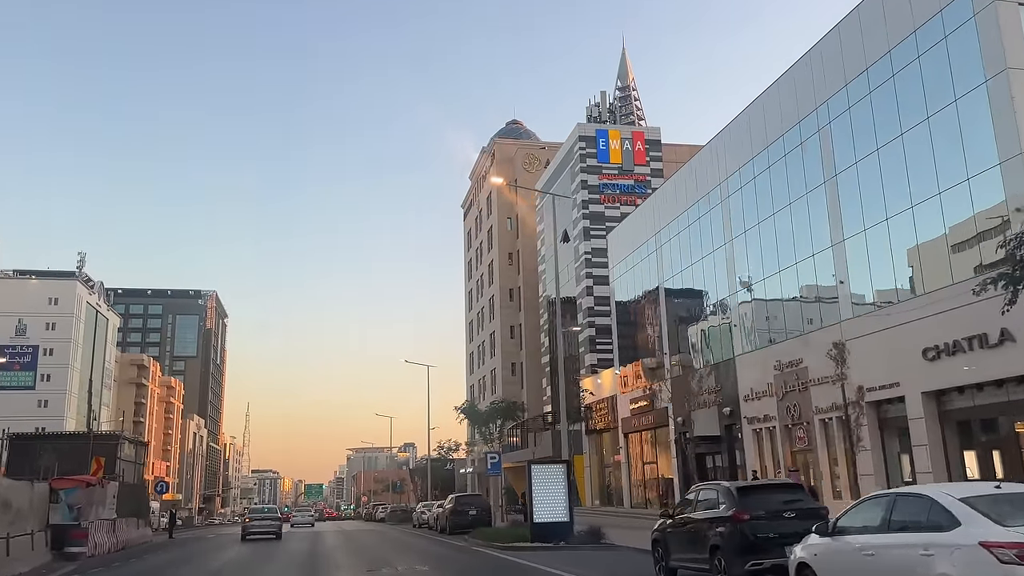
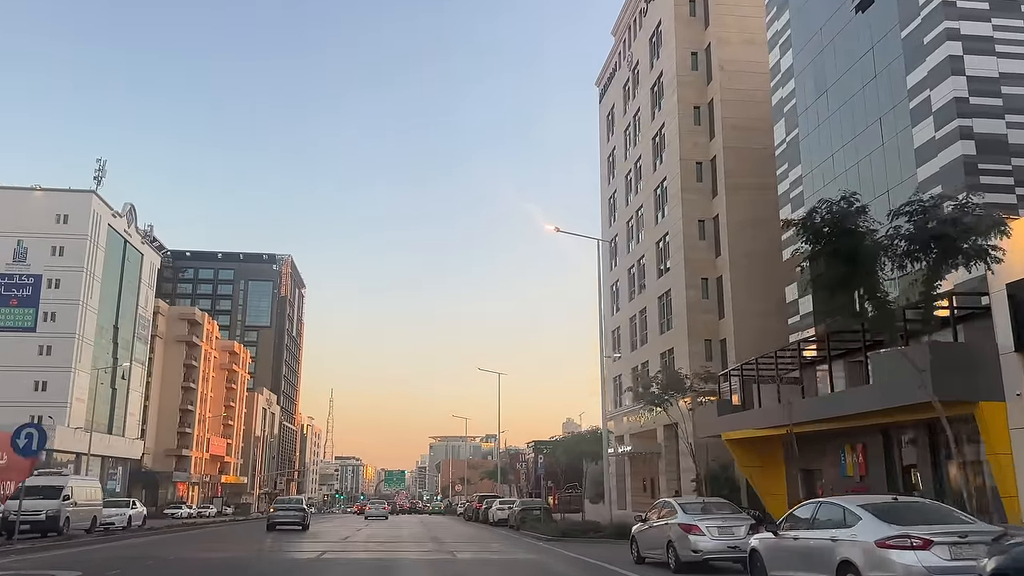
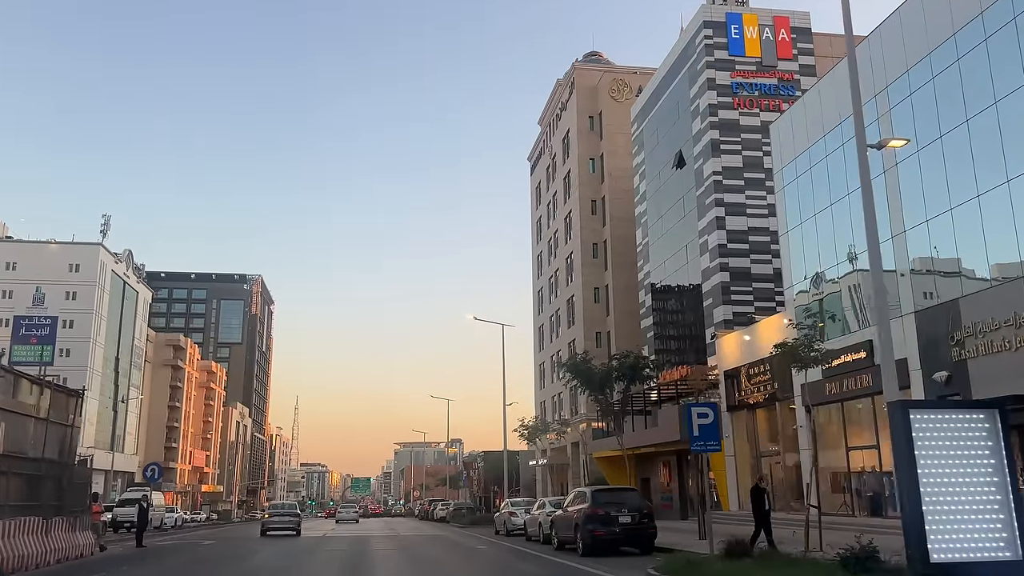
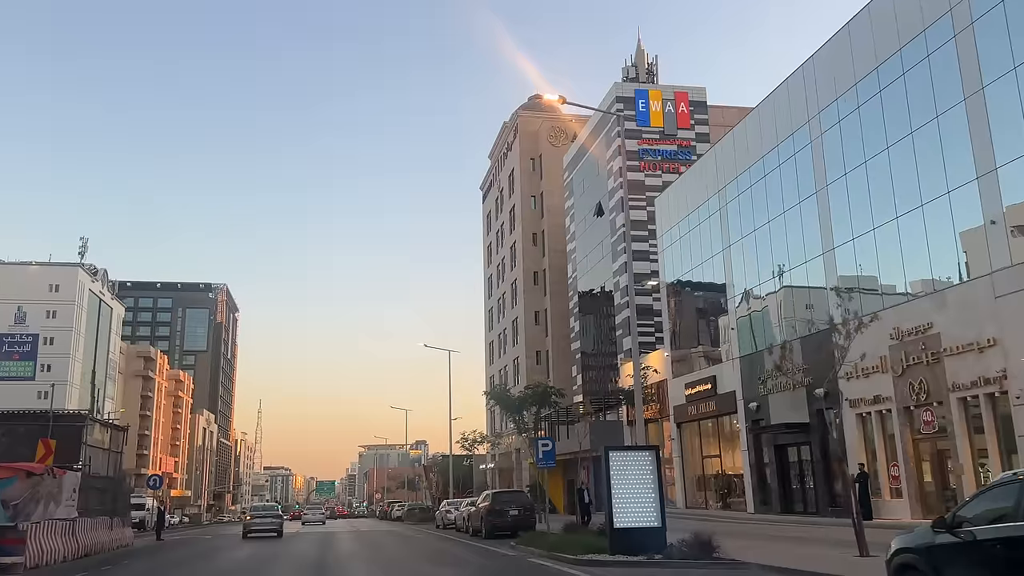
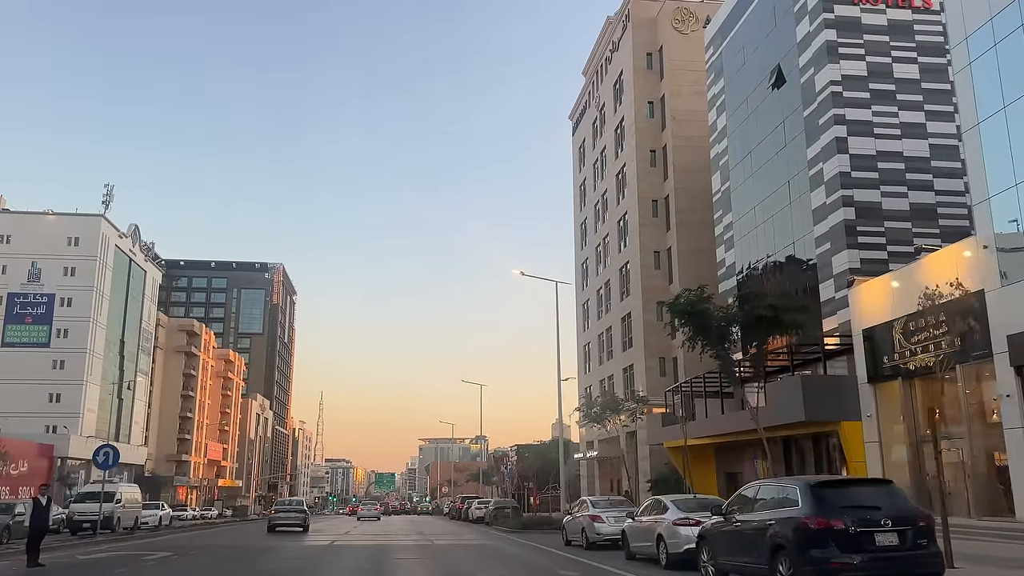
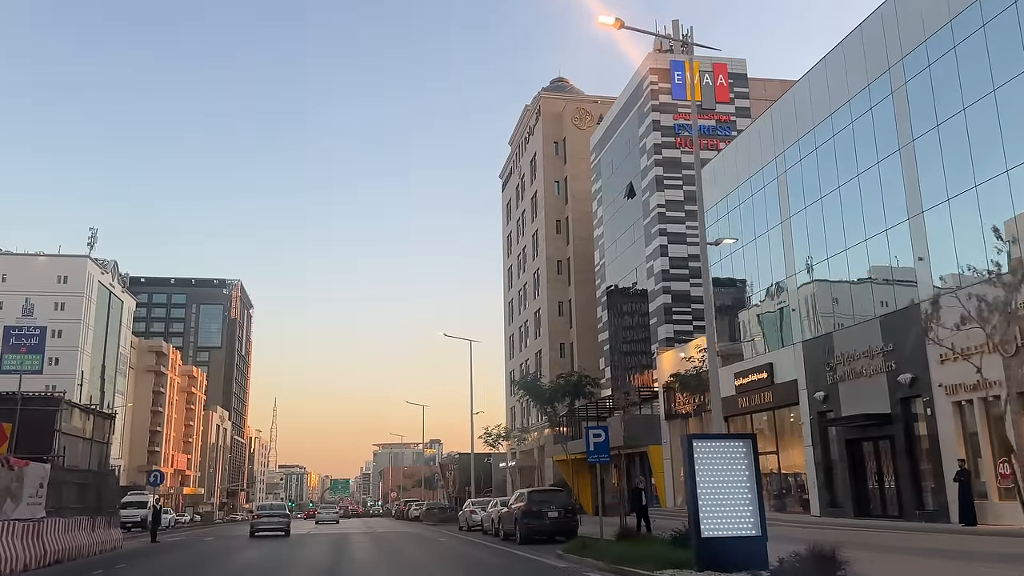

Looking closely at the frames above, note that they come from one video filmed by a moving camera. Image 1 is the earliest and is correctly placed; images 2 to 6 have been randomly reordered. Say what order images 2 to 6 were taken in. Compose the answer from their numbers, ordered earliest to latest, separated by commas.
4, 6, 3, 5, 2
